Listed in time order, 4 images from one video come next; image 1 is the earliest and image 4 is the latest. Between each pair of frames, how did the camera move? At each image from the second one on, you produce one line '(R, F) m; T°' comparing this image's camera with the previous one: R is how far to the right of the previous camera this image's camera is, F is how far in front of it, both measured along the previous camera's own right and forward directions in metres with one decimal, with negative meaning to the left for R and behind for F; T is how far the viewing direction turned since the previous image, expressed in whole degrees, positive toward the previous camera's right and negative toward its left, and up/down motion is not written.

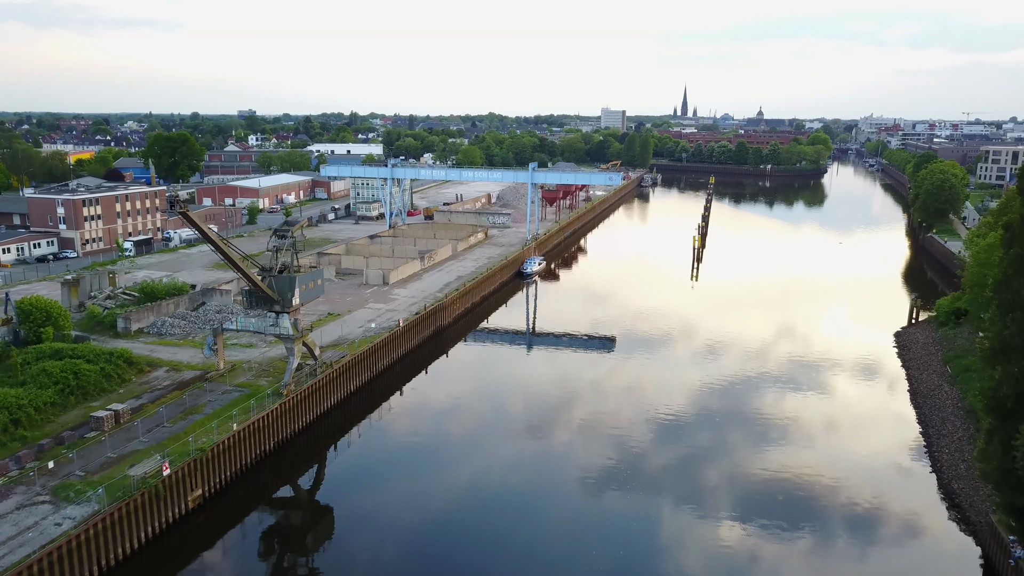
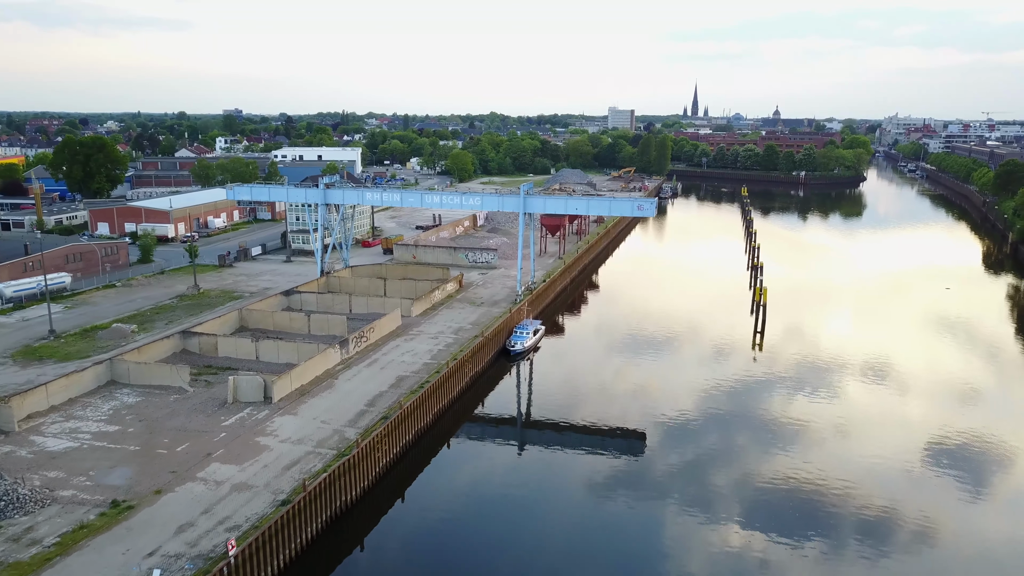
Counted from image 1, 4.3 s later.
(+0.3, +5.0) m; 0°
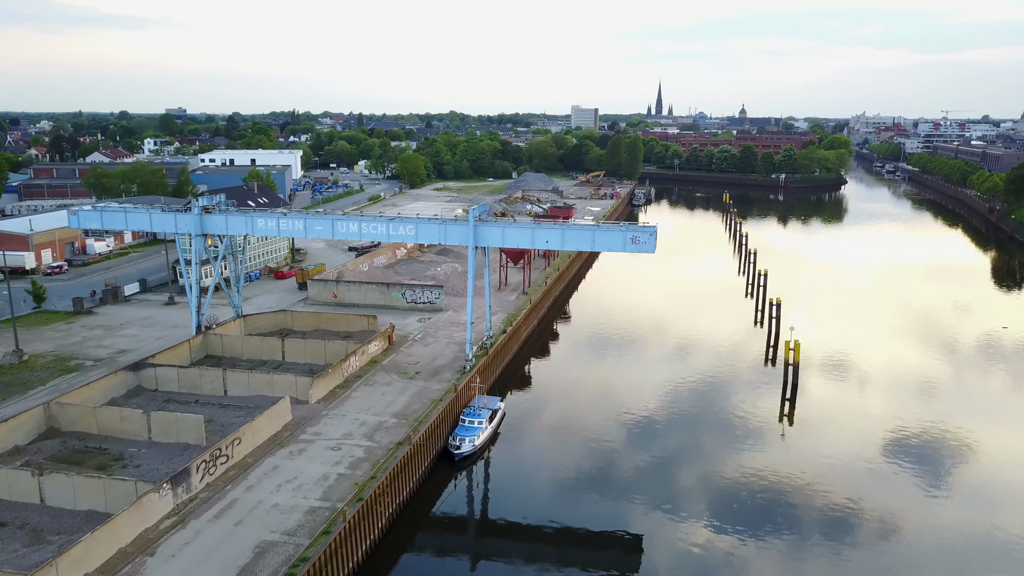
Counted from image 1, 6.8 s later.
(+0.2, +3.0) m; +3°
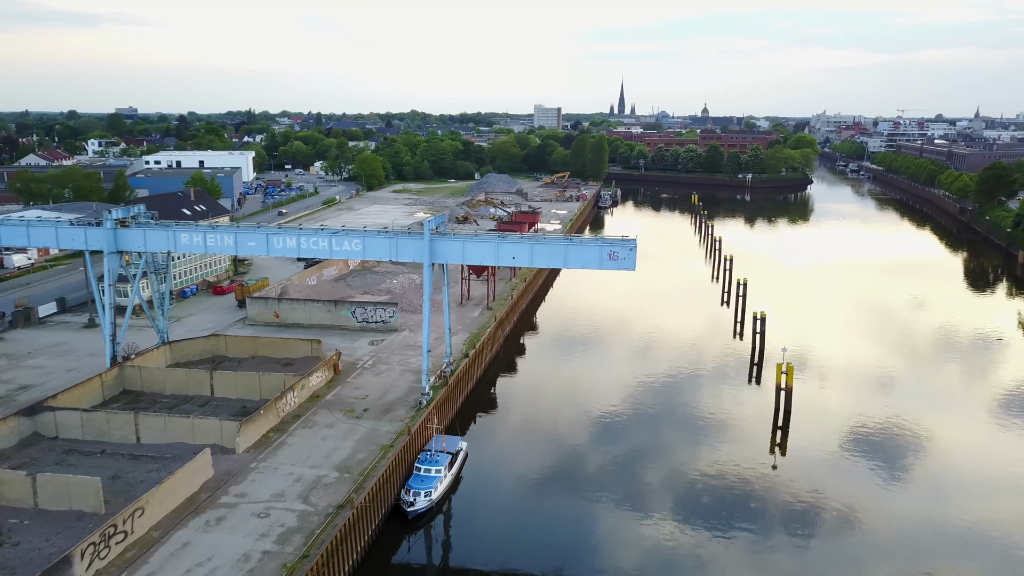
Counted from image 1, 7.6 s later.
(0.0, +0.9) m; +3°
